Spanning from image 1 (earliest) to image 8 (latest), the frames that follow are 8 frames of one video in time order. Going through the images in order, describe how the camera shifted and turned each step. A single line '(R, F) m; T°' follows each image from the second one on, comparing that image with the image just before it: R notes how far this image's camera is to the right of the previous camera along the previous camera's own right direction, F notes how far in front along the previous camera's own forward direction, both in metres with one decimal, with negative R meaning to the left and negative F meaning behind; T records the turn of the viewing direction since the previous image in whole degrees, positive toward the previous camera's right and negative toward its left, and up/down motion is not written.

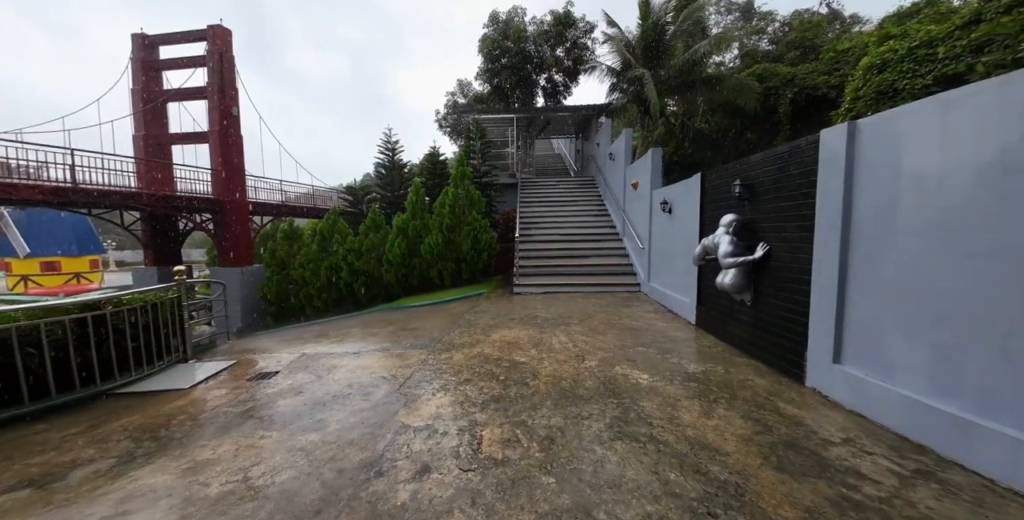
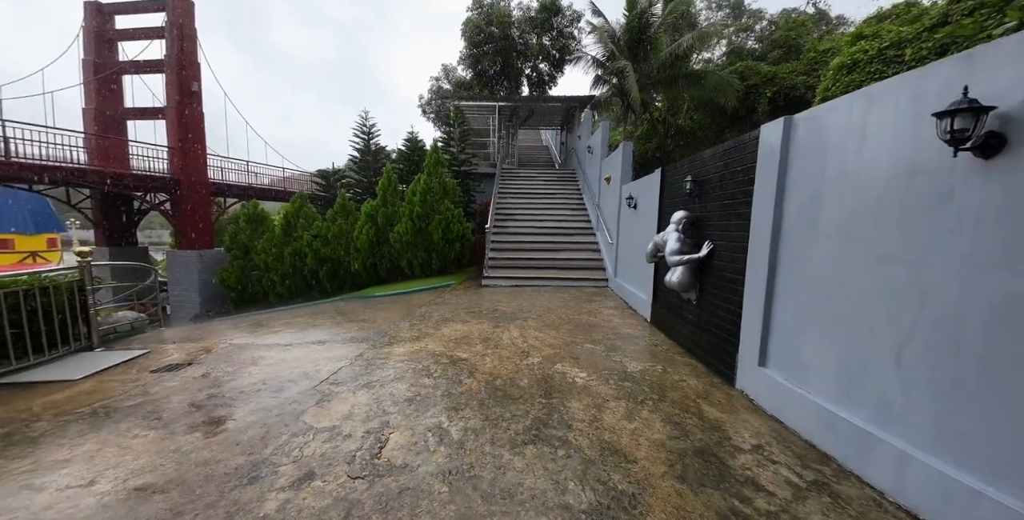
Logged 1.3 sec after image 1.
(+0.5, +0.1) m; +2°
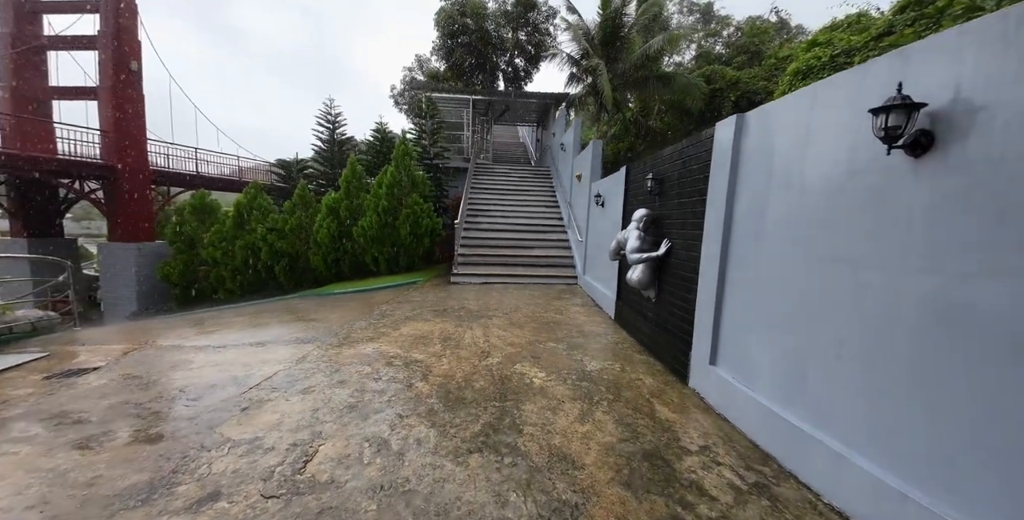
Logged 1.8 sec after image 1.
(+0.2, +0.1) m; +4°
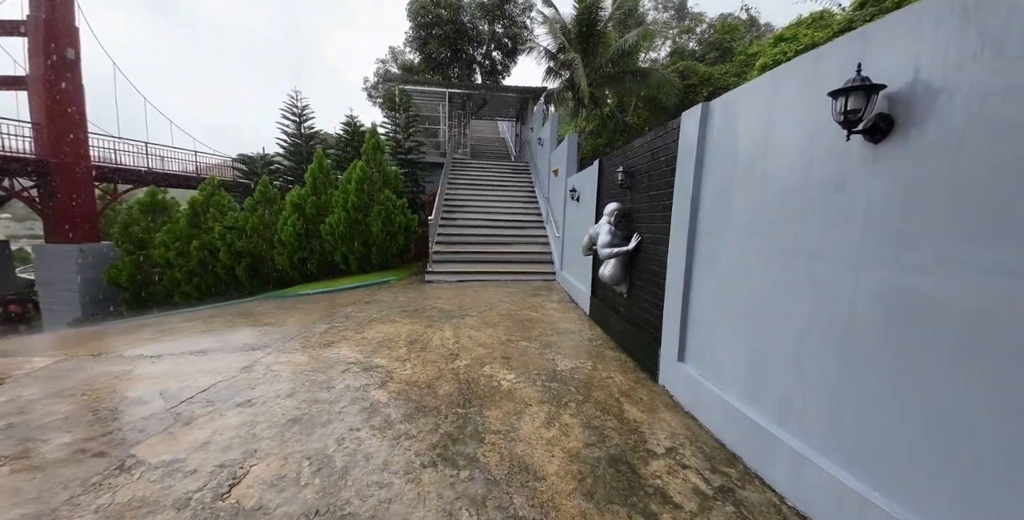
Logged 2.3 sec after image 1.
(+0.2, +0.2) m; +3°
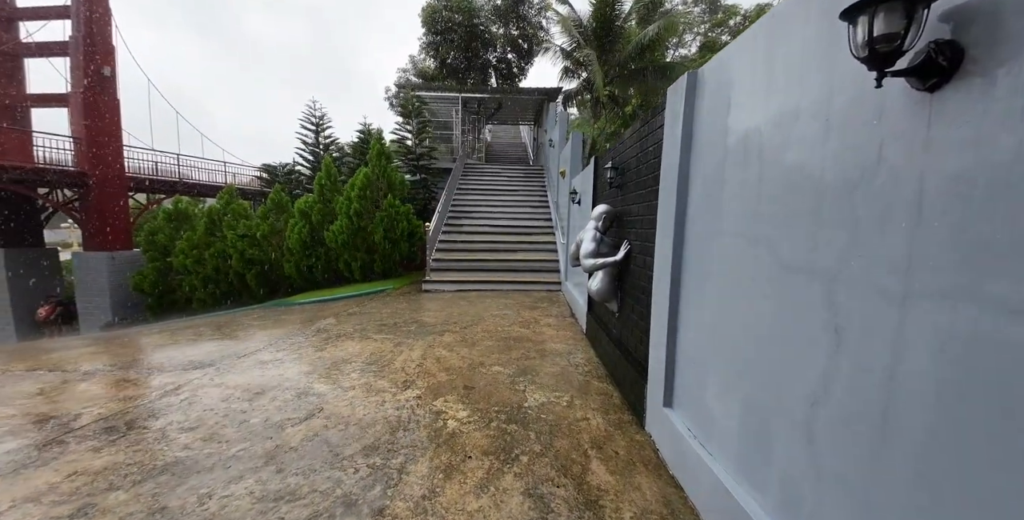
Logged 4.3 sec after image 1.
(+0.6, +0.6) m; -5°
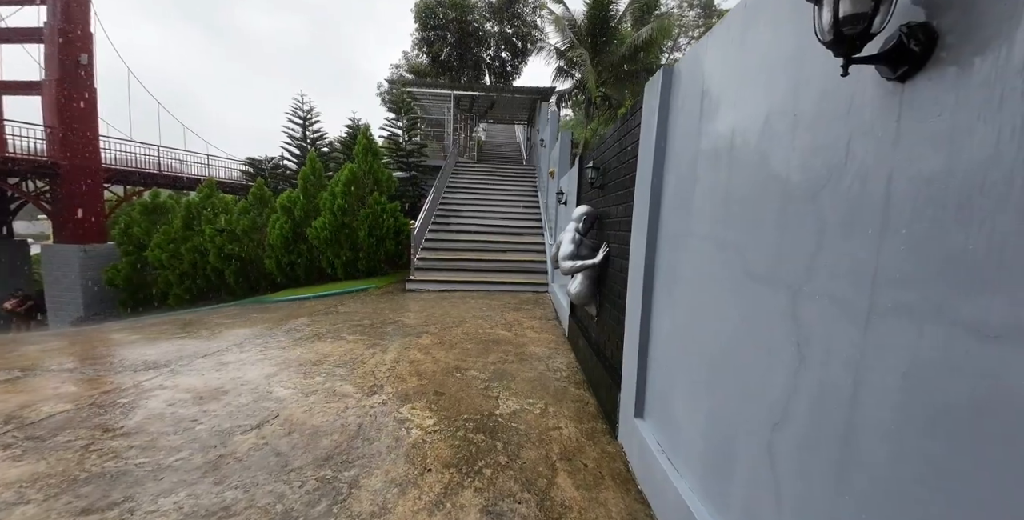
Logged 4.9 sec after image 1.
(+0.2, +0.1) m; +1°
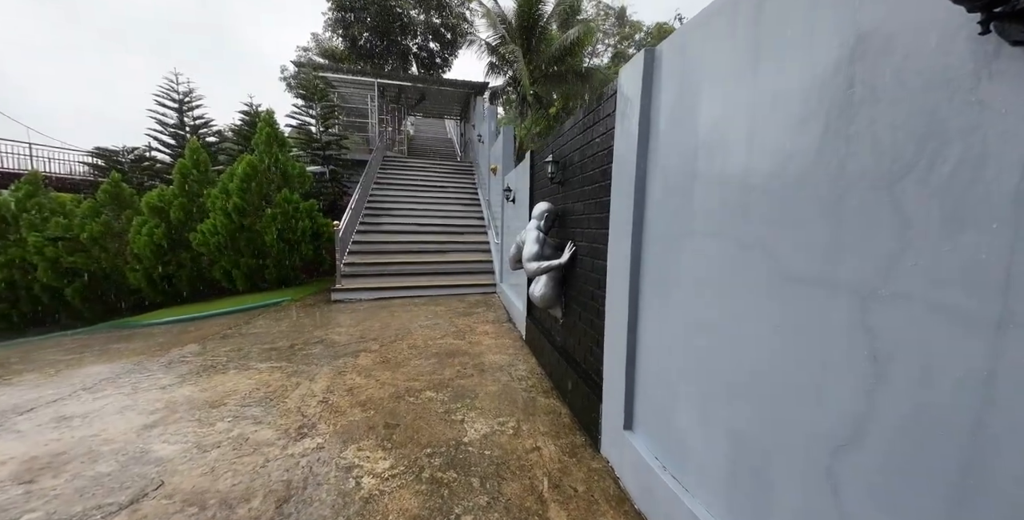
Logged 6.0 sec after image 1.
(-0.2, +0.3) m; +11°
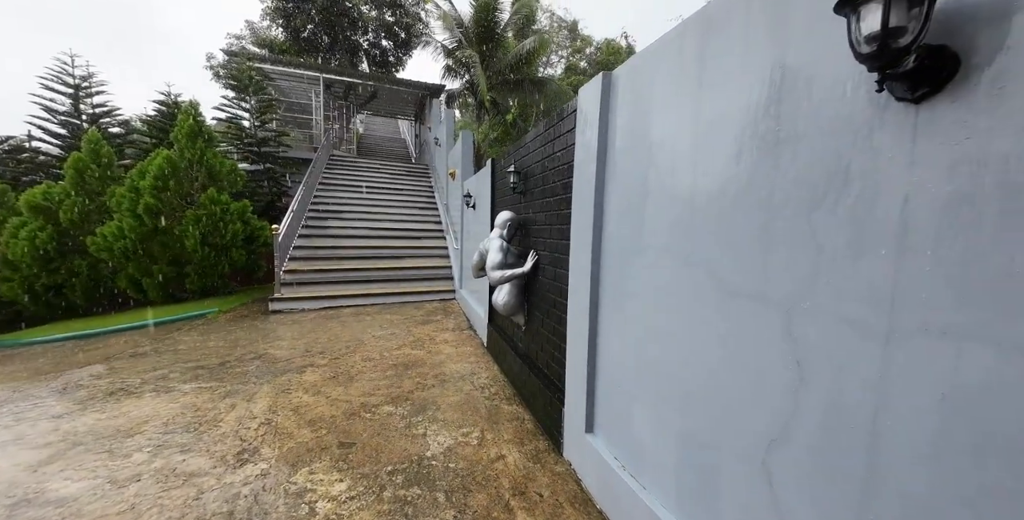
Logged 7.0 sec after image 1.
(-0.1, 0.0) m; +7°
